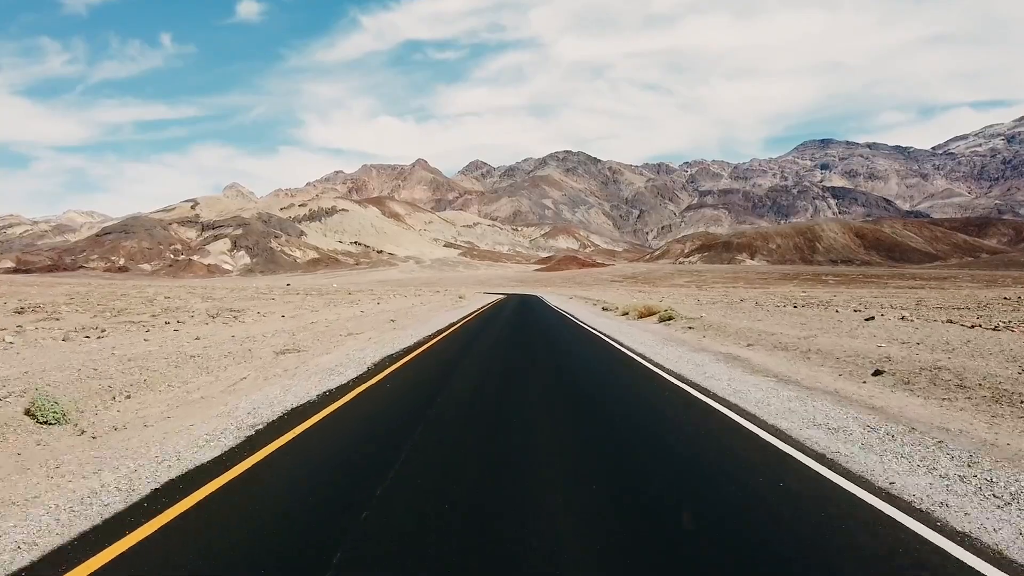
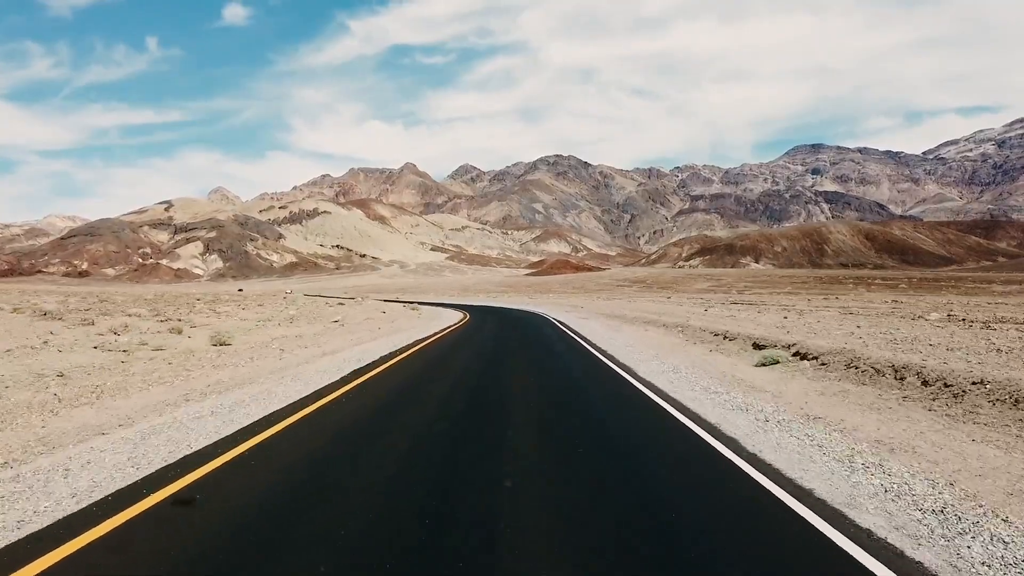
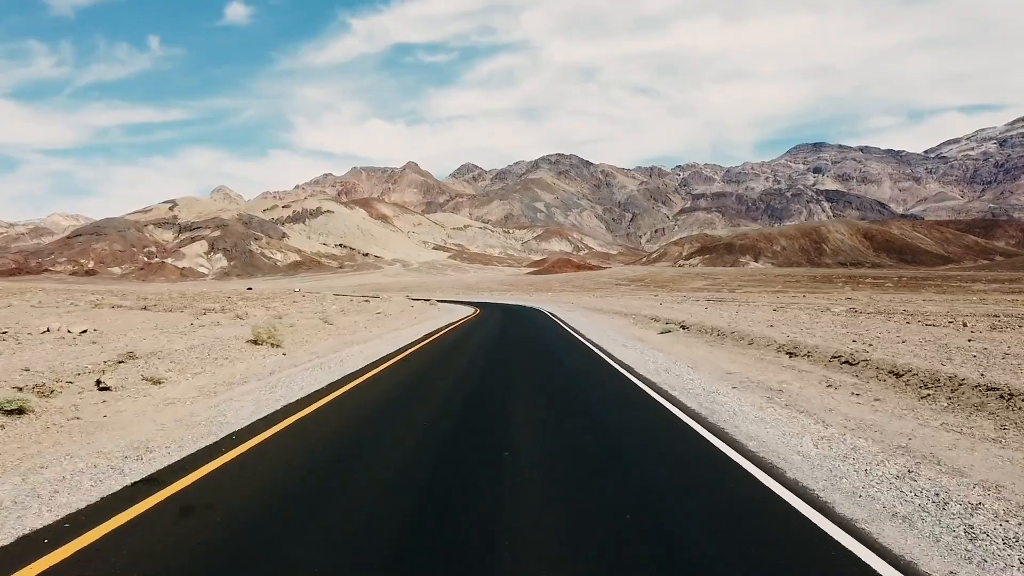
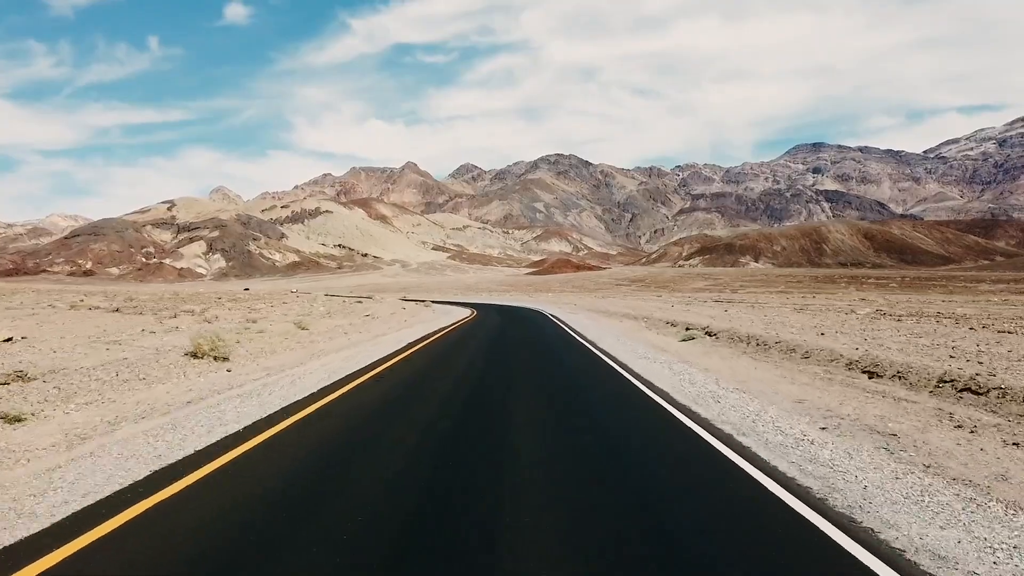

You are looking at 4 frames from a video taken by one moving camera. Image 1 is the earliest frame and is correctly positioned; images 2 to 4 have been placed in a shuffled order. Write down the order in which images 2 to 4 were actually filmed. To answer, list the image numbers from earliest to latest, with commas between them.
3, 4, 2
